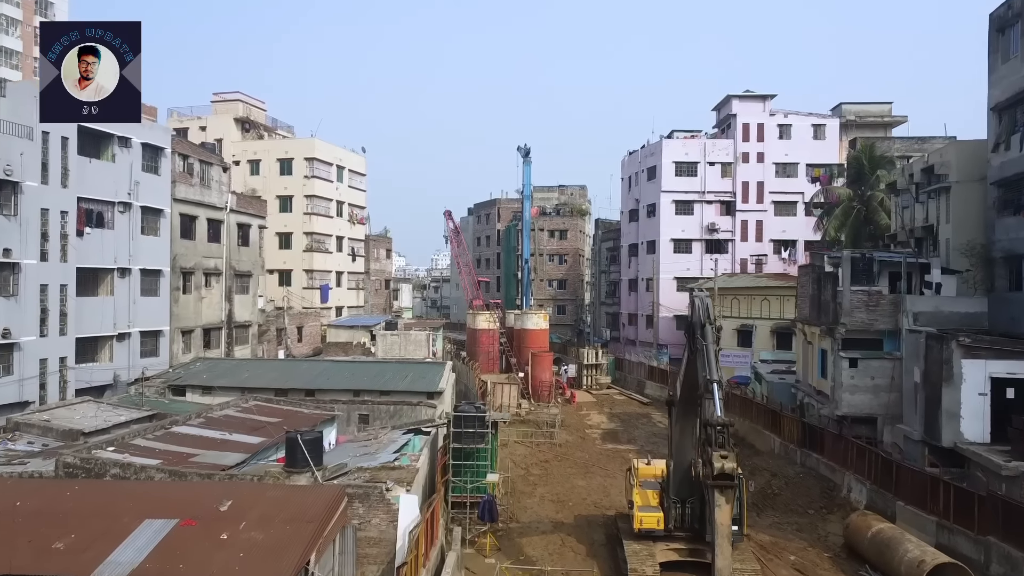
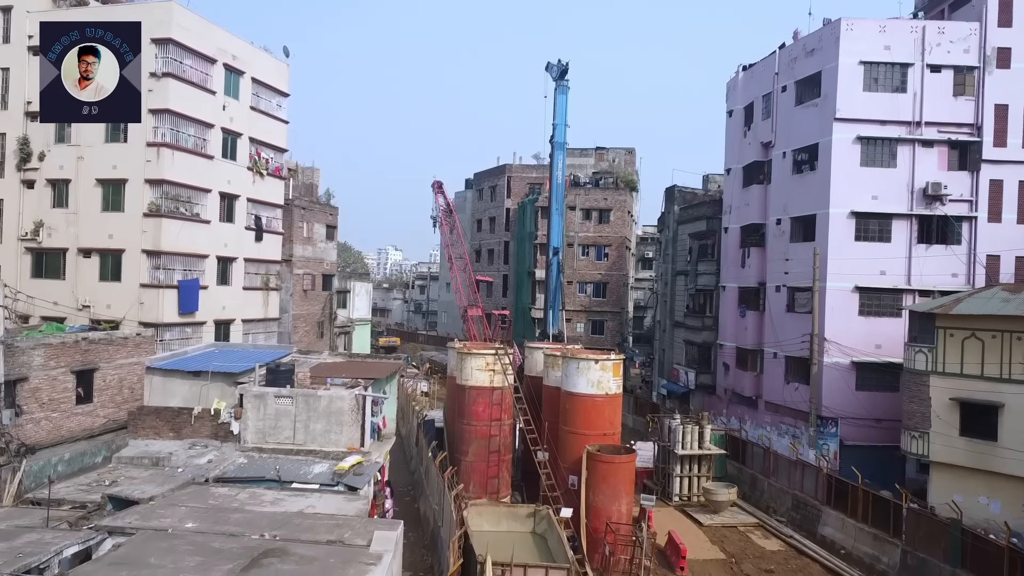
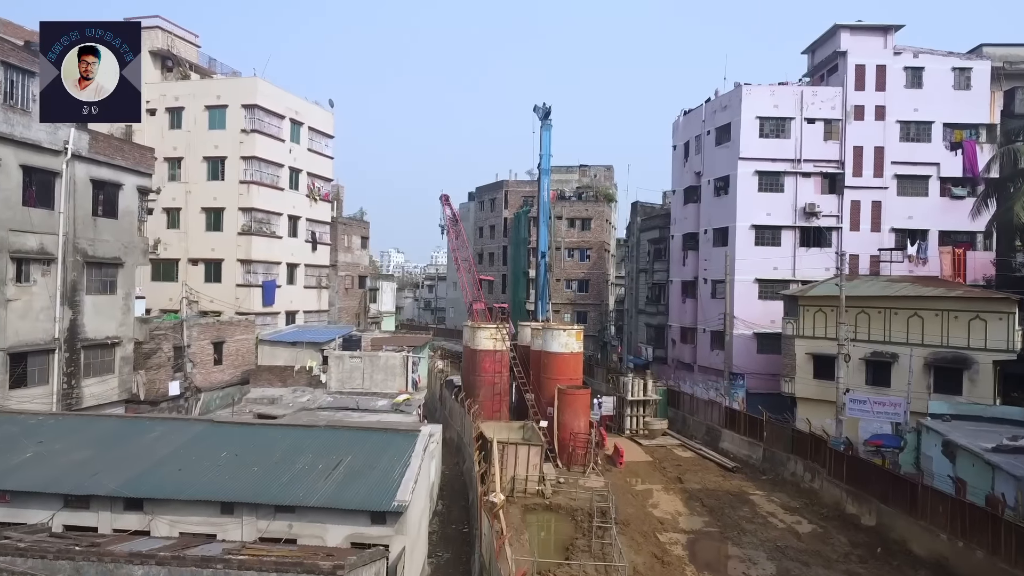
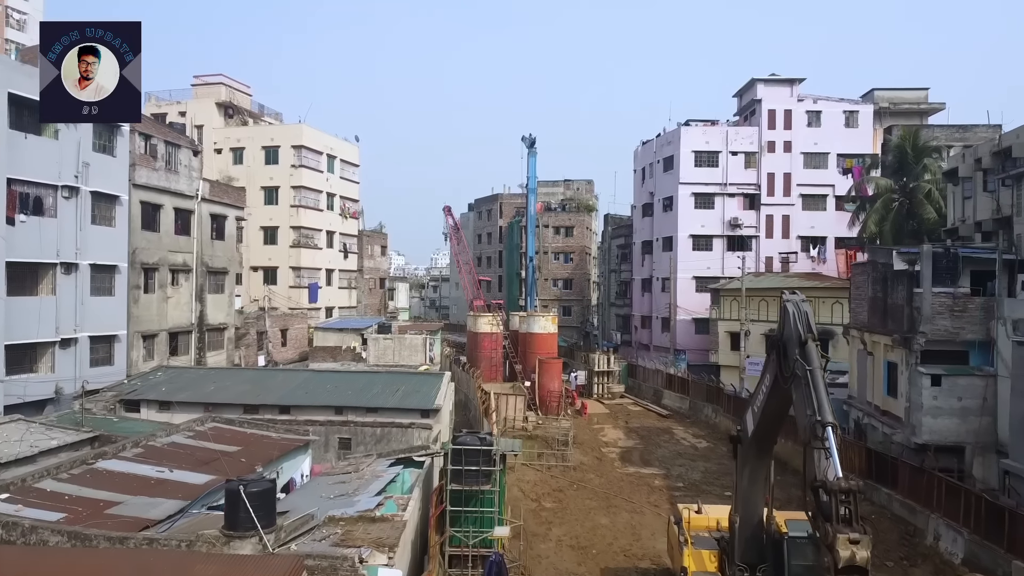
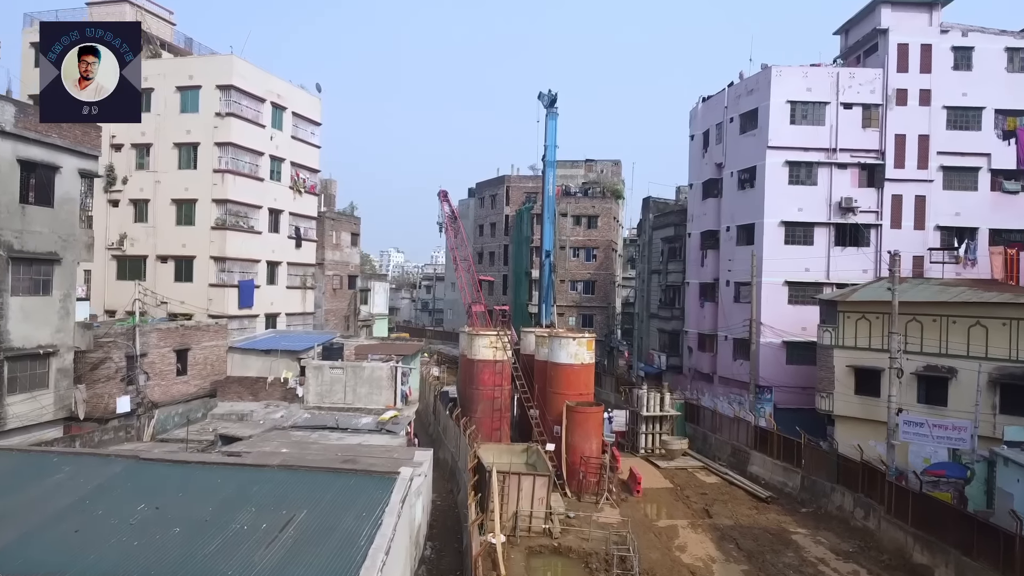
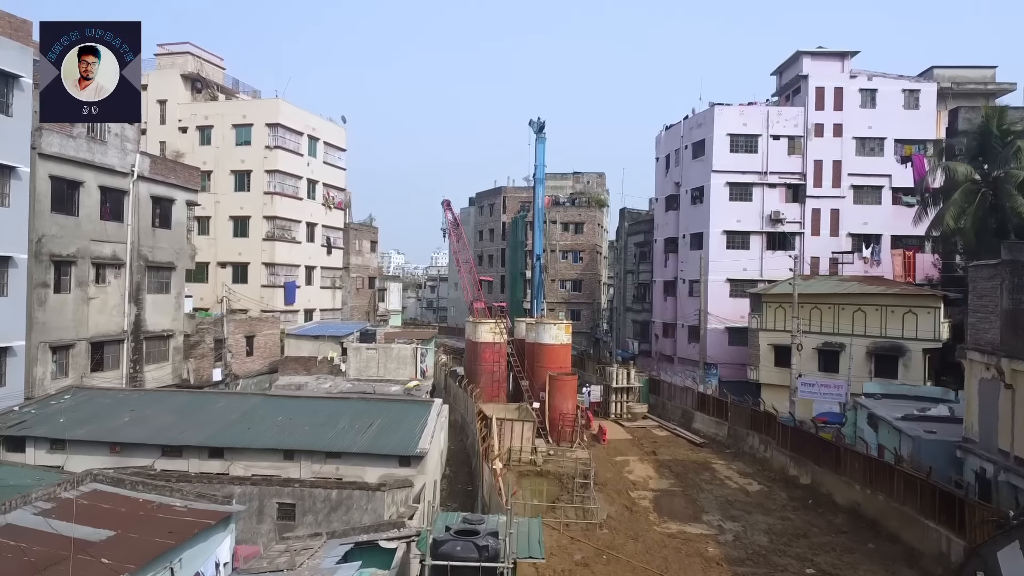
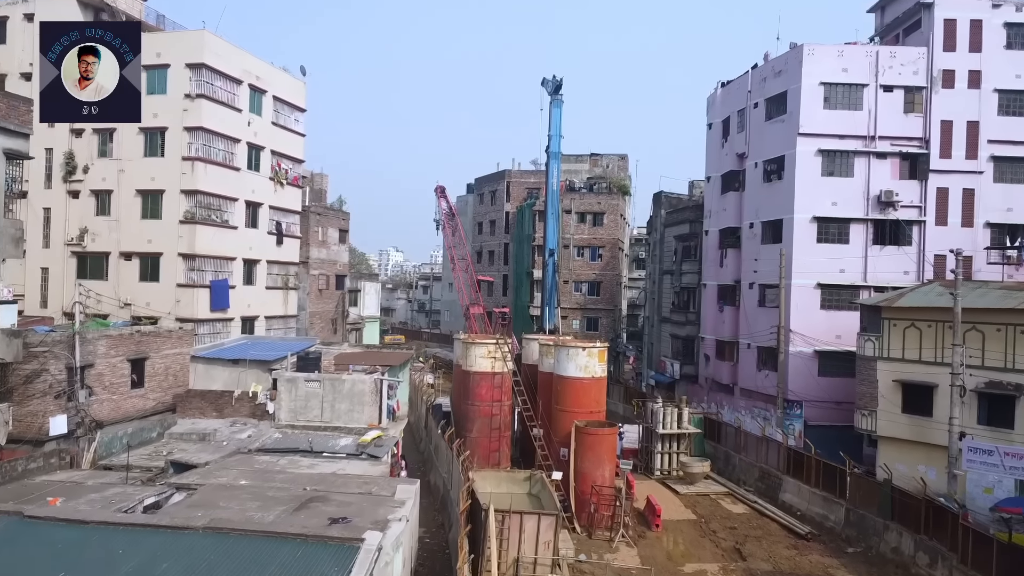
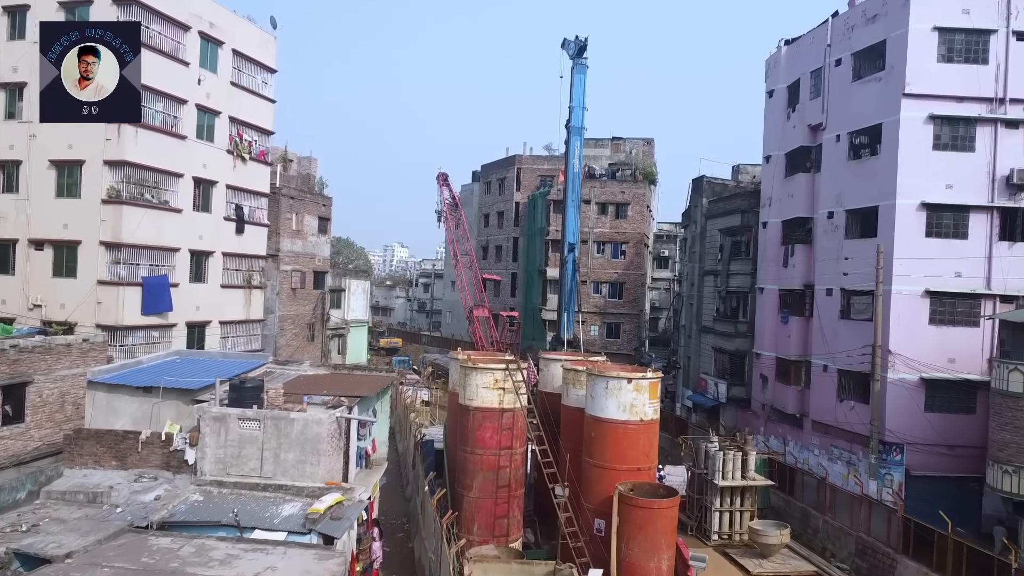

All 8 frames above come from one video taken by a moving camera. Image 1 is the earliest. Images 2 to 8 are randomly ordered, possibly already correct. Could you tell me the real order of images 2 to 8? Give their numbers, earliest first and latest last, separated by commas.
4, 6, 3, 5, 7, 2, 8
